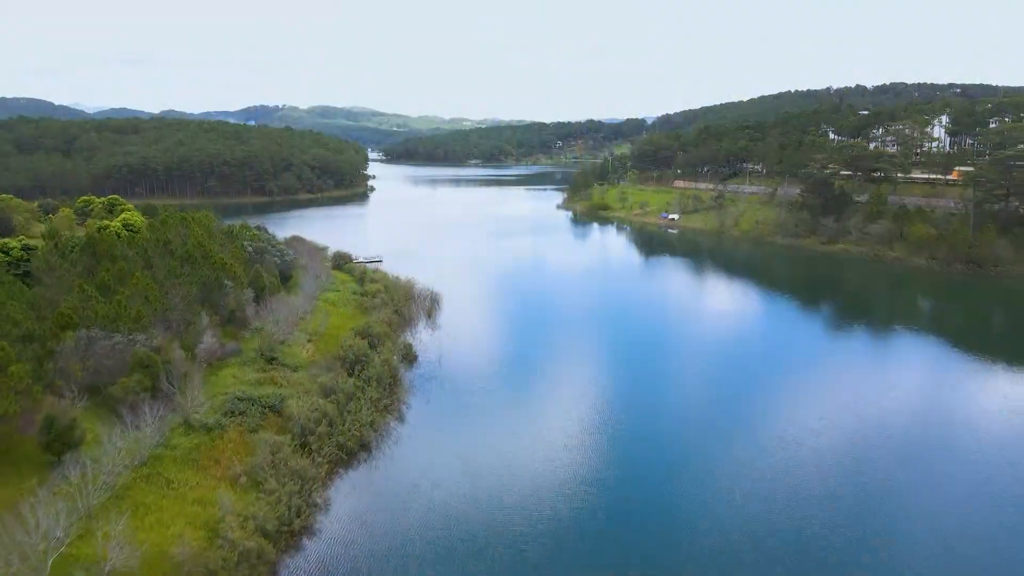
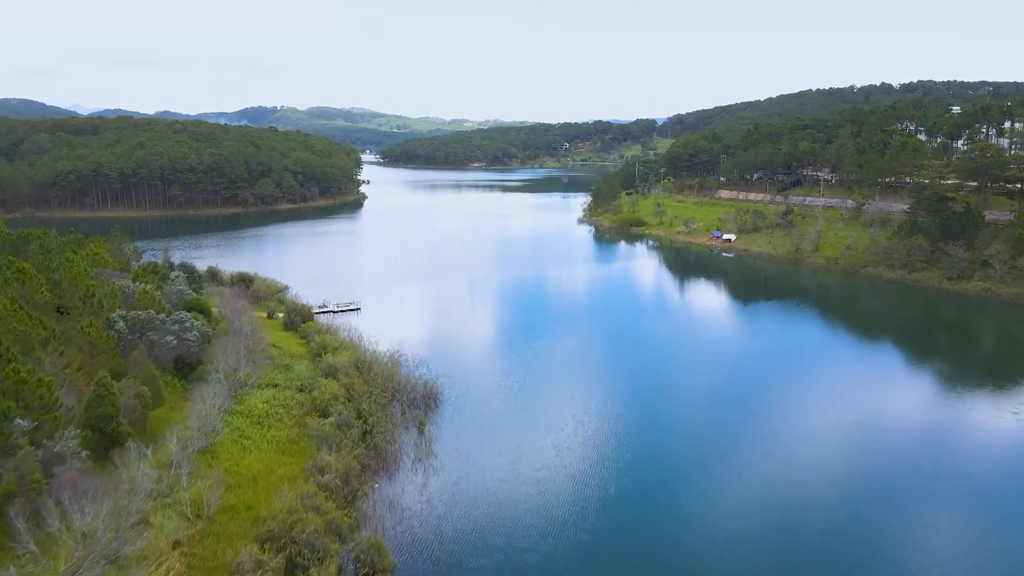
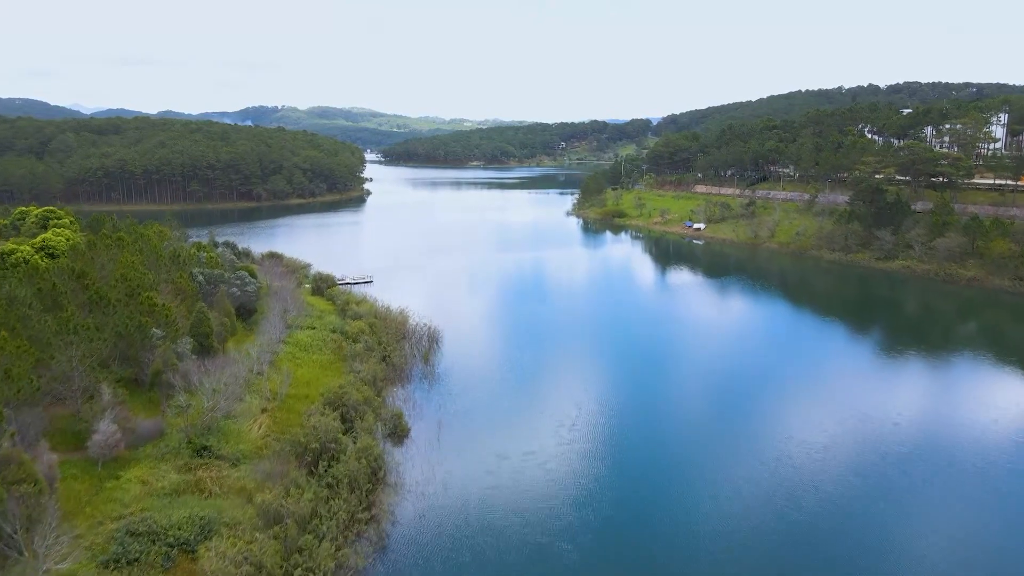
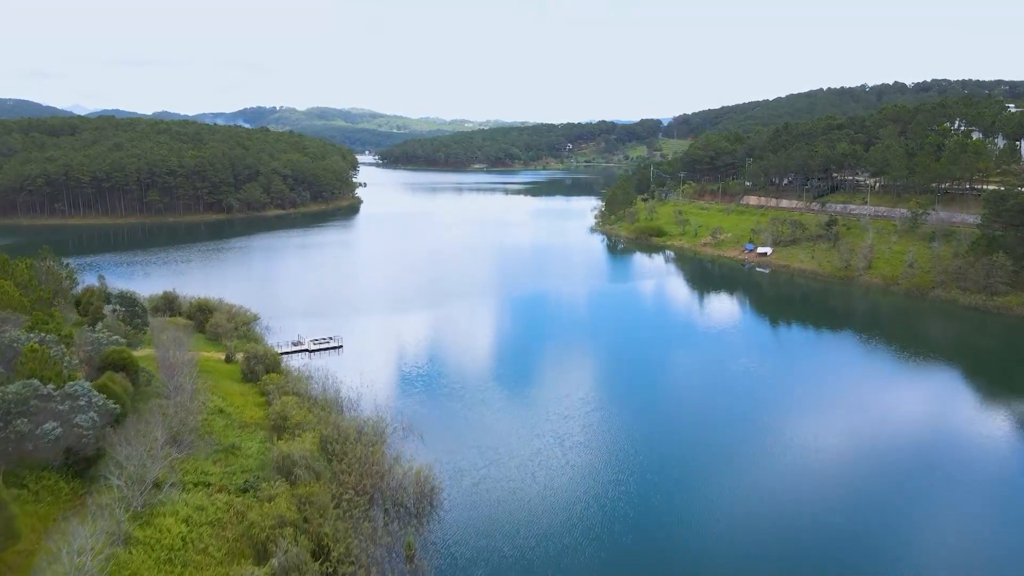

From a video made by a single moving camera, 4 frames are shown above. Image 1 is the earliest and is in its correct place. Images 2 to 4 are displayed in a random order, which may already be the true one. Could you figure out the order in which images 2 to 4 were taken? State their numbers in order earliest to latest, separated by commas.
3, 2, 4
